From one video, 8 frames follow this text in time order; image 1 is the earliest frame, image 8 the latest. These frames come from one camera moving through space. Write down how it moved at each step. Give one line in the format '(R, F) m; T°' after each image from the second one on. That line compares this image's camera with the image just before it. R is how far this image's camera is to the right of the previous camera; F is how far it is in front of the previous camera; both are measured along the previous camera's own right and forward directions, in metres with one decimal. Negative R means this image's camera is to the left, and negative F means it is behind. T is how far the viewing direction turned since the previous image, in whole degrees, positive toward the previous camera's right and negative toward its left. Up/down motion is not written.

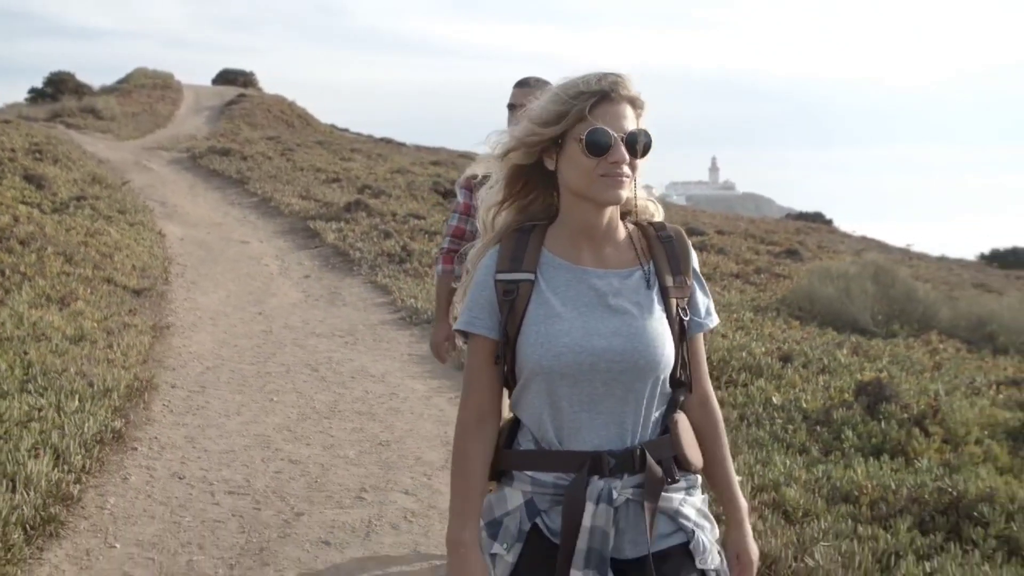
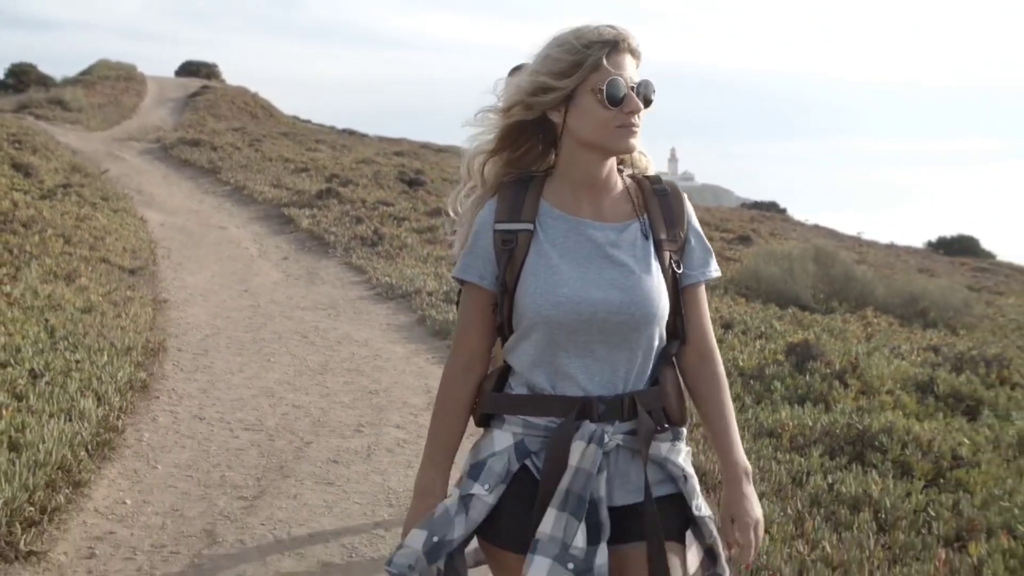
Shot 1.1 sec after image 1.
(-0.1, -1.0) m; +2°
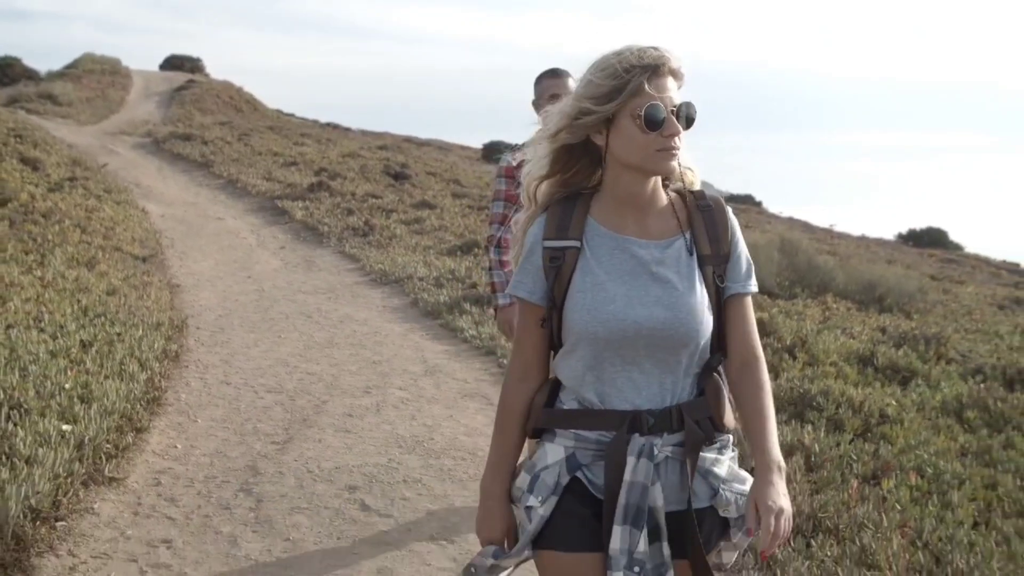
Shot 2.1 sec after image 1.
(0.0, -1.0) m; +1°
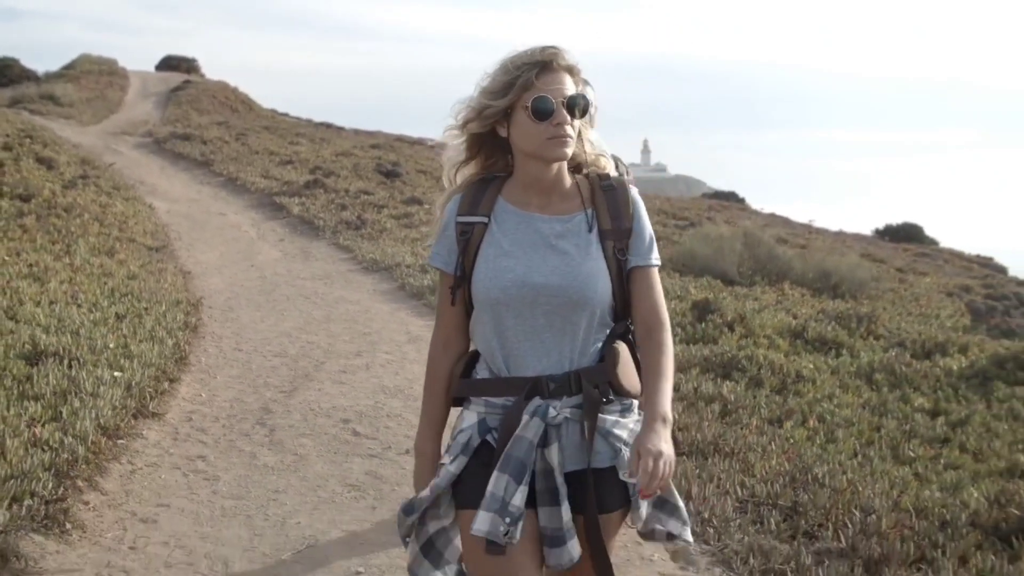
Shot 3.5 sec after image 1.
(+0.2, -1.3) m; 0°
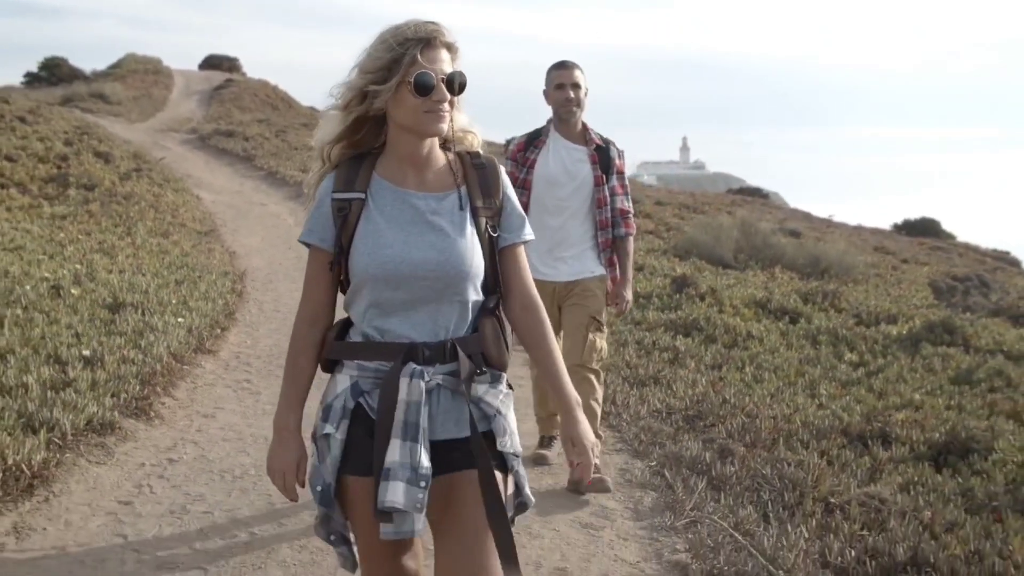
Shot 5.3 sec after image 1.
(+0.3, -1.6) m; -2°
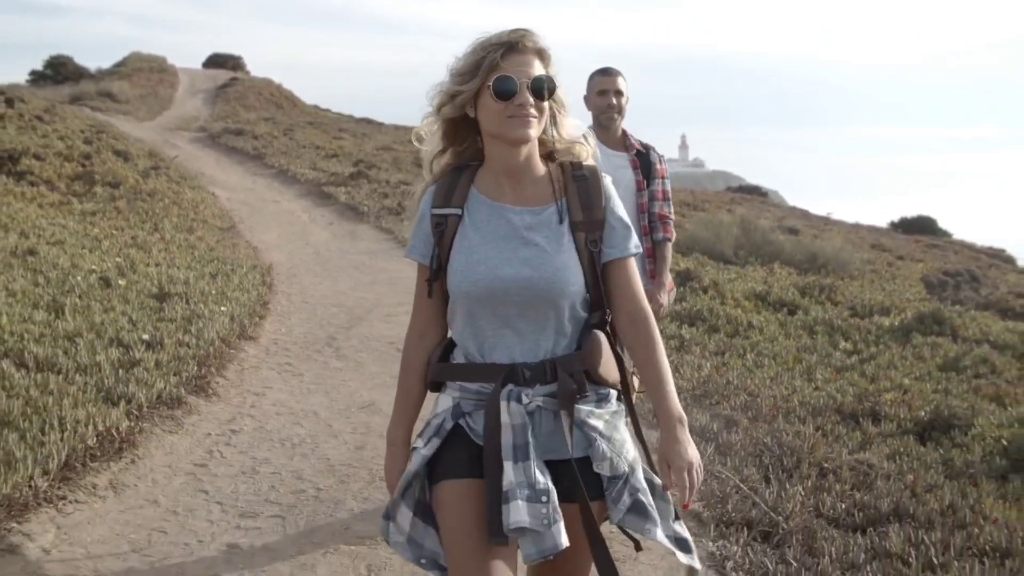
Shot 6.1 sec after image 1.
(-0.1, -0.6) m; 0°
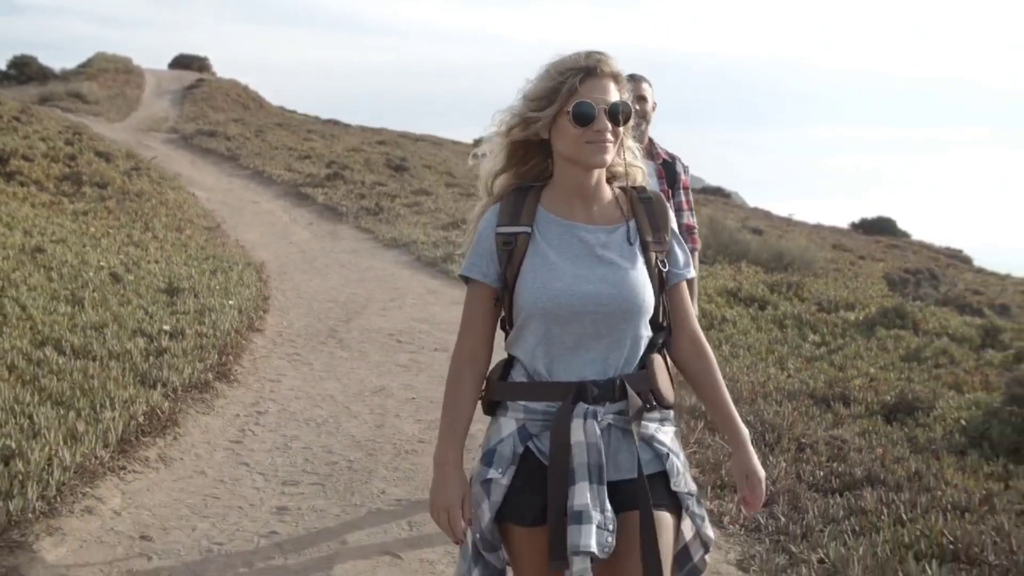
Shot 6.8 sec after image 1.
(-0.2, -0.5) m; +2°
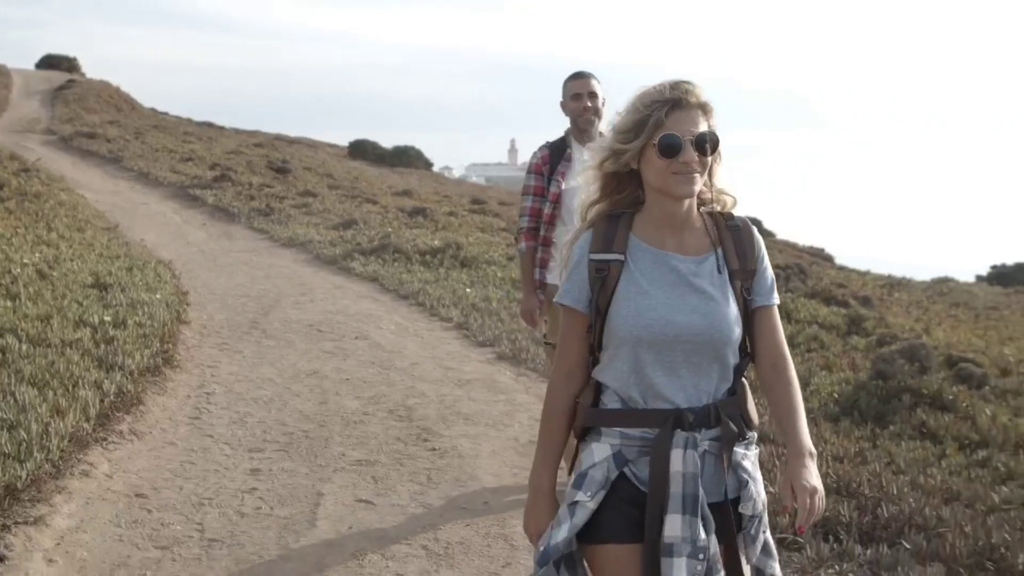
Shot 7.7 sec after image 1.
(-0.3, -0.7) m; +5°
